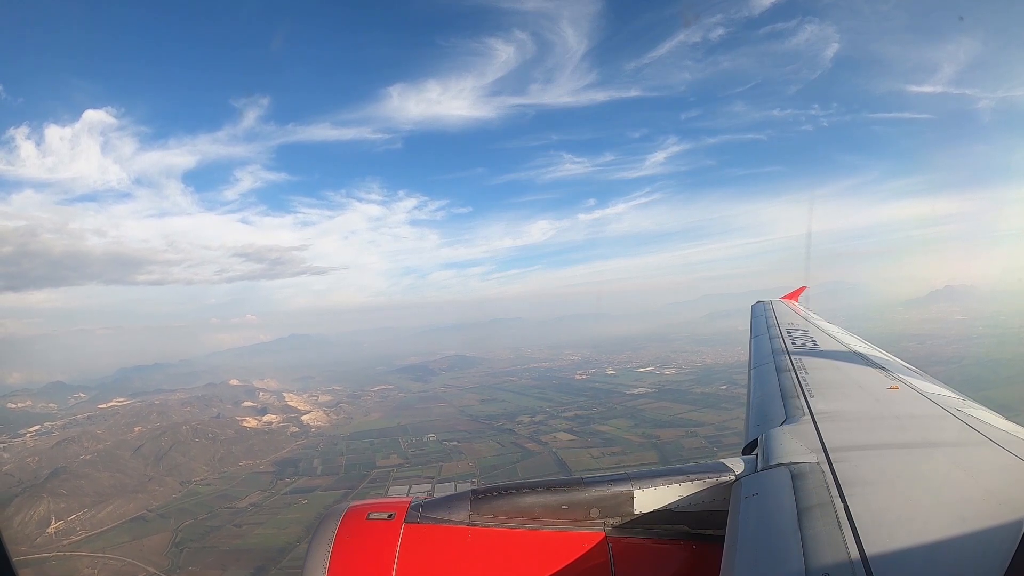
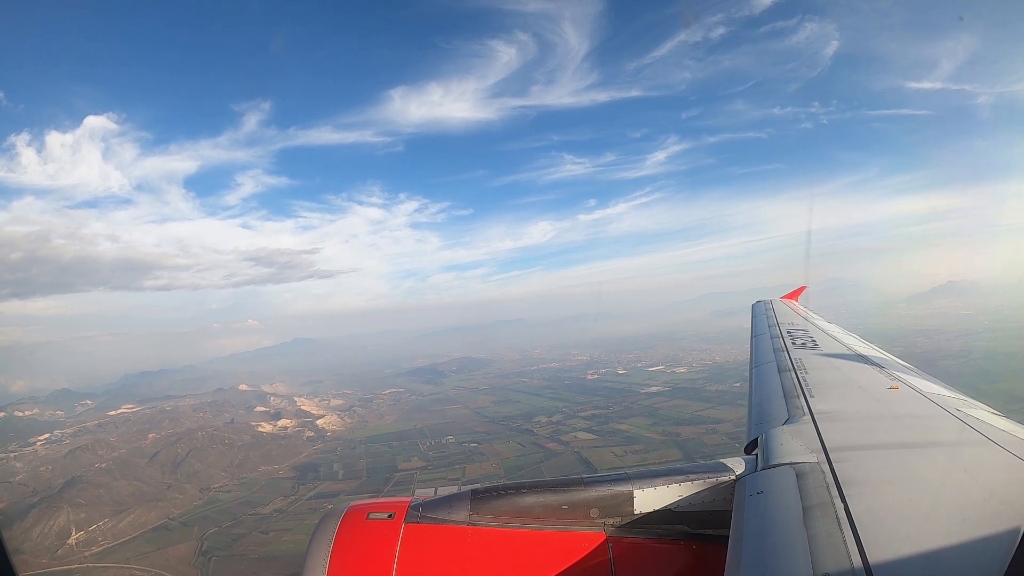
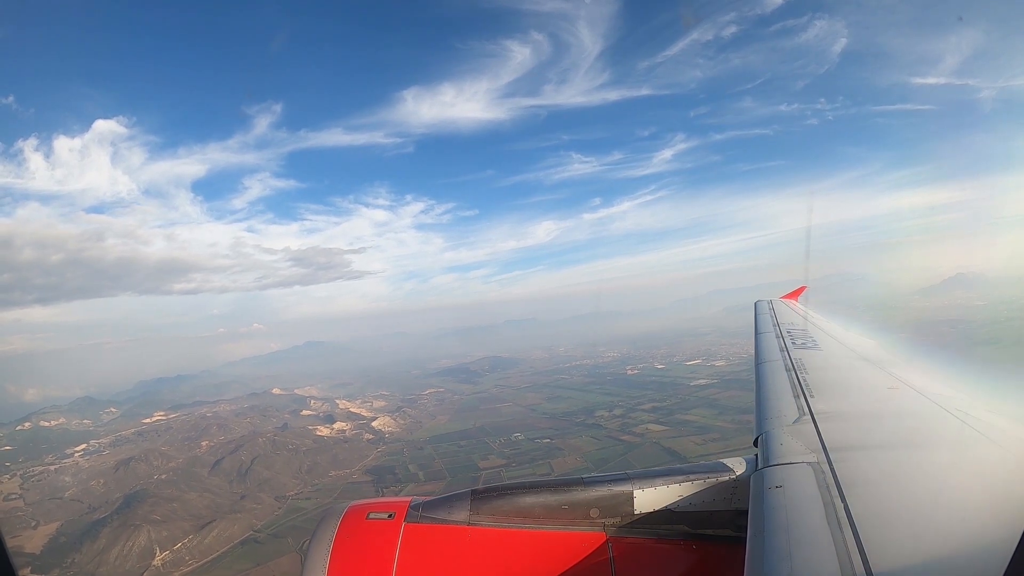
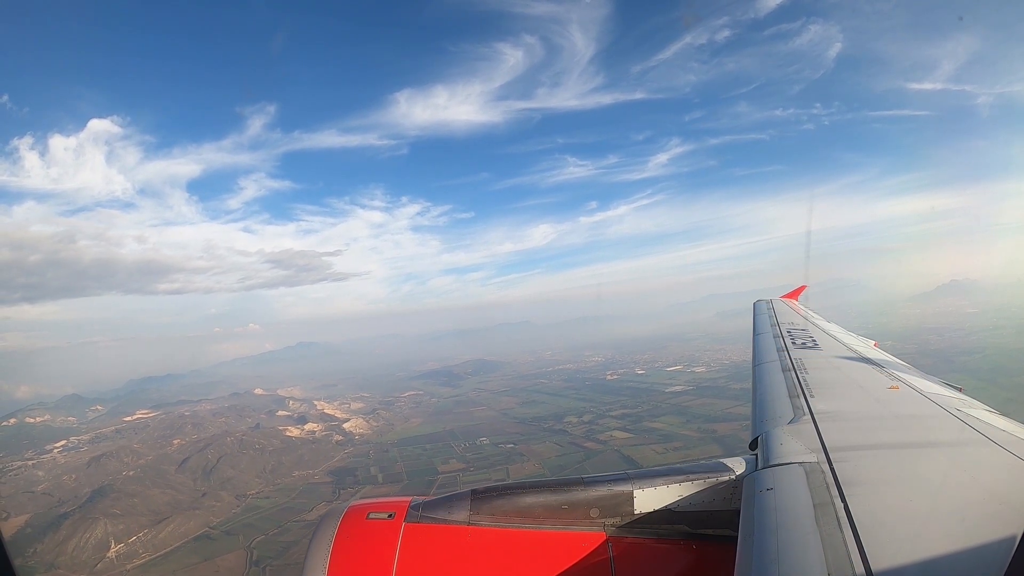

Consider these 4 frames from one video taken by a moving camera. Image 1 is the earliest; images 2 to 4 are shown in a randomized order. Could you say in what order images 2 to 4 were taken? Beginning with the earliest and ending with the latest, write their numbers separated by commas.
2, 4, 3
